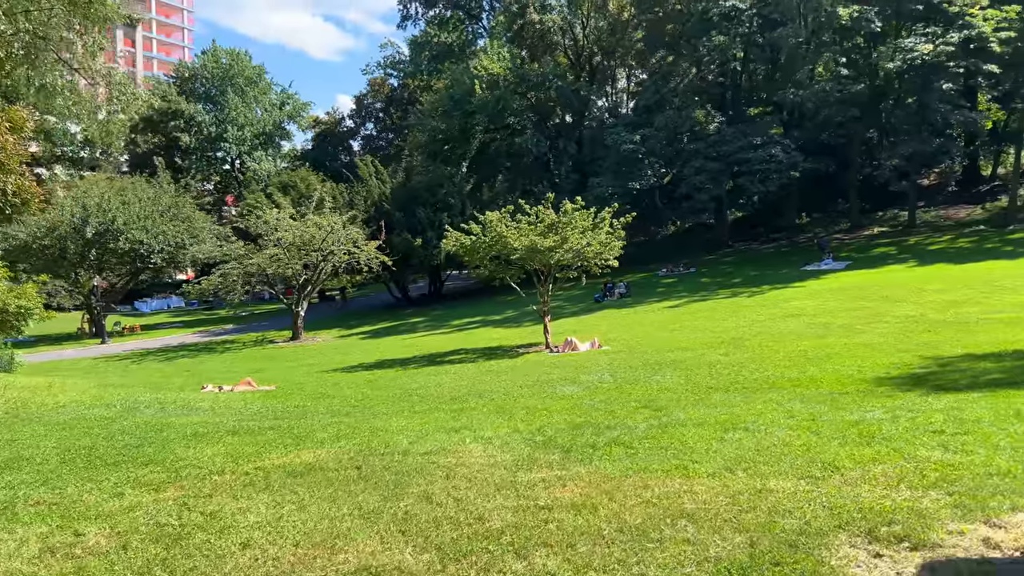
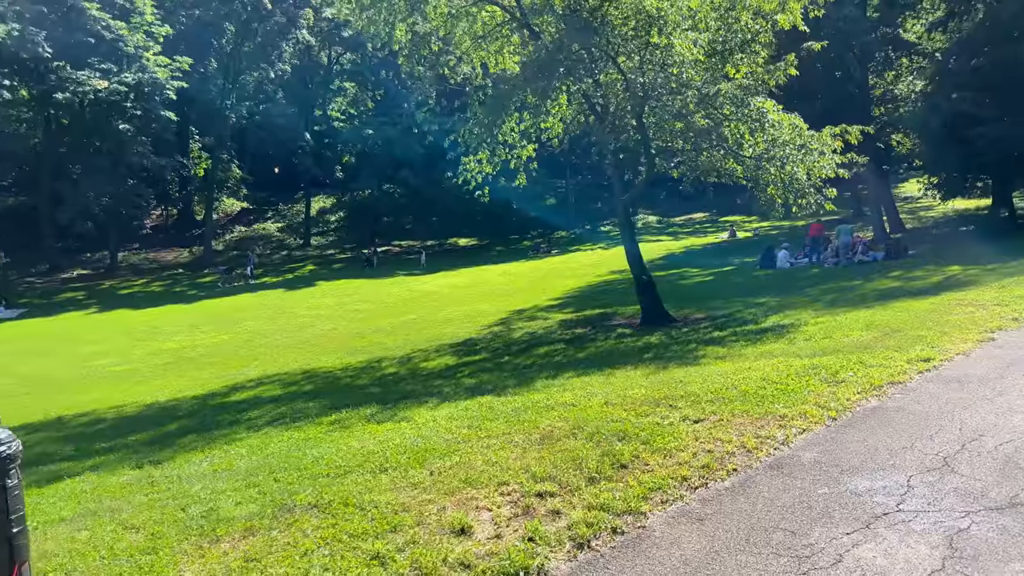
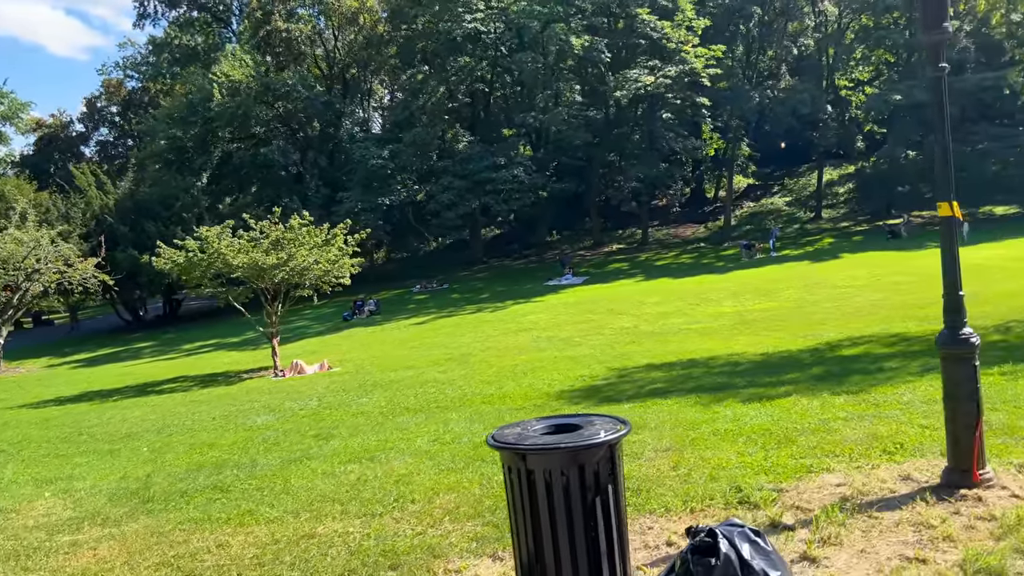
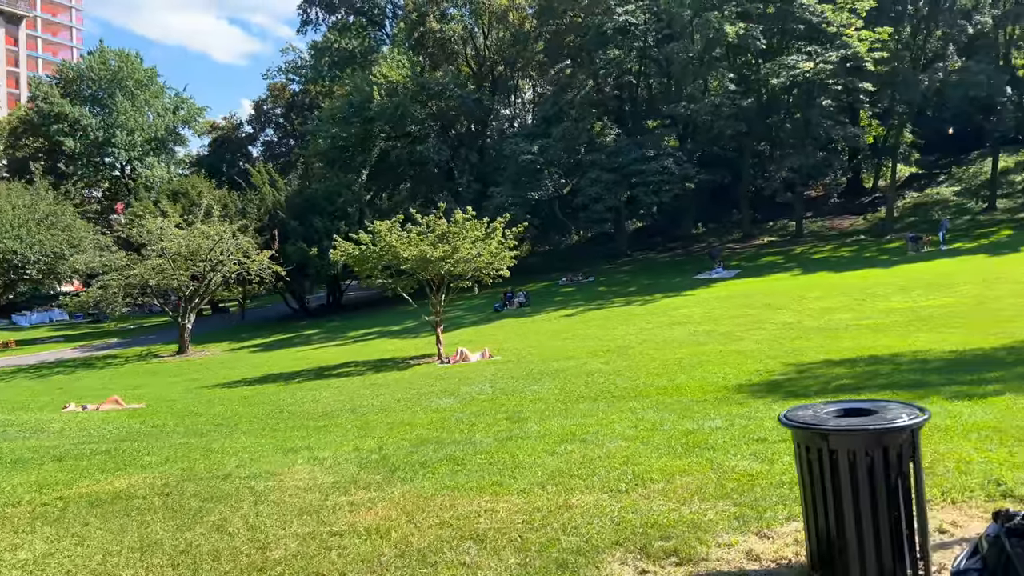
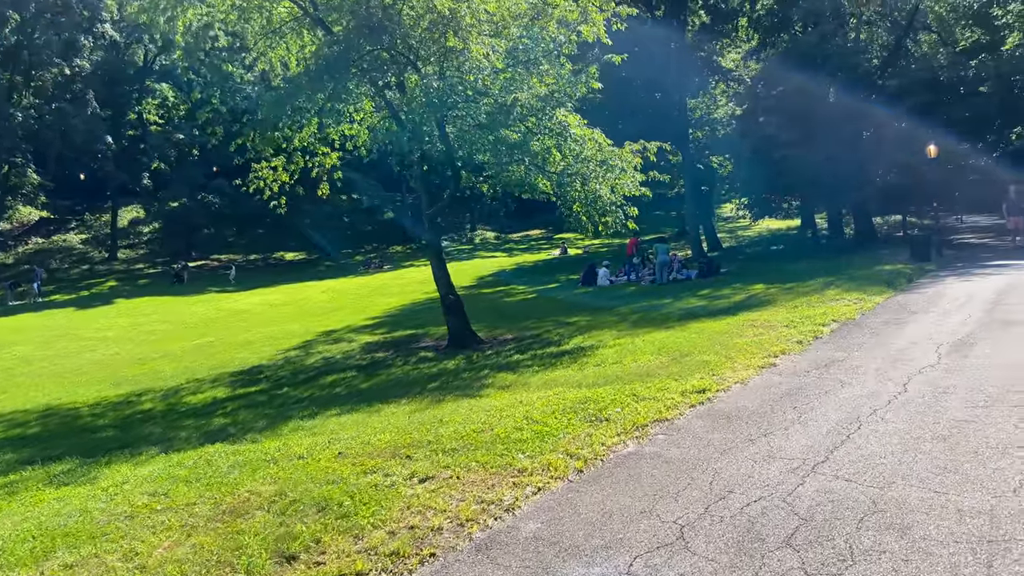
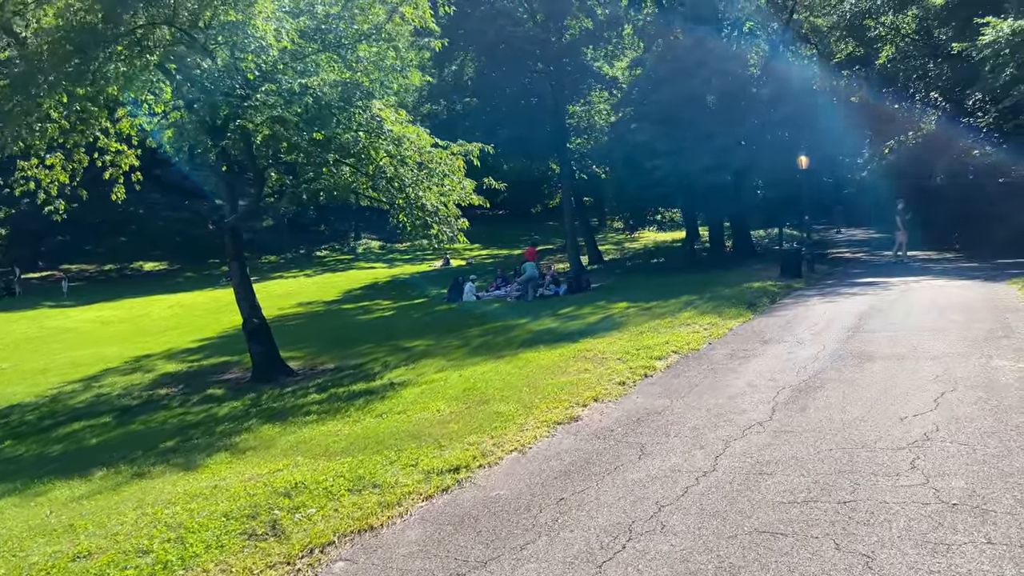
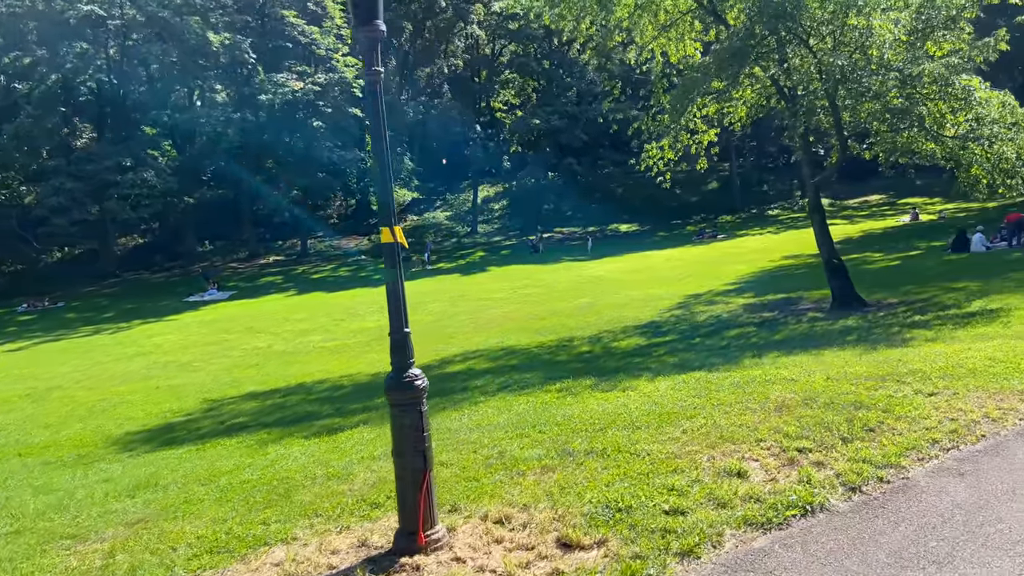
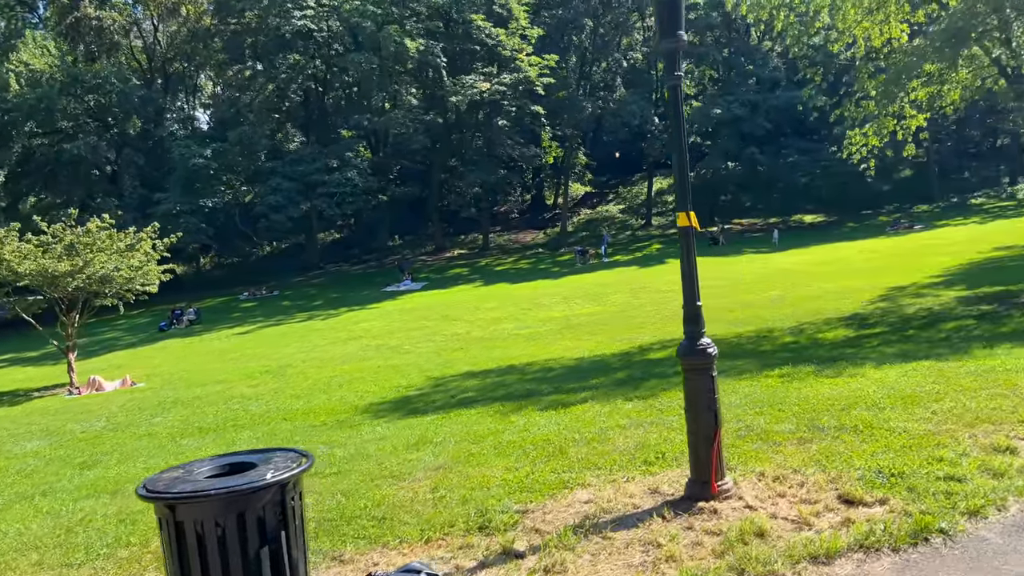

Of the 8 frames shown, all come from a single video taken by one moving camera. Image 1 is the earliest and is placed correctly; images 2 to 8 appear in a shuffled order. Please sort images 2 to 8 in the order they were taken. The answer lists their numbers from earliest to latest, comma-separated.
4, 3, 8, 7, 2, 5, 6
